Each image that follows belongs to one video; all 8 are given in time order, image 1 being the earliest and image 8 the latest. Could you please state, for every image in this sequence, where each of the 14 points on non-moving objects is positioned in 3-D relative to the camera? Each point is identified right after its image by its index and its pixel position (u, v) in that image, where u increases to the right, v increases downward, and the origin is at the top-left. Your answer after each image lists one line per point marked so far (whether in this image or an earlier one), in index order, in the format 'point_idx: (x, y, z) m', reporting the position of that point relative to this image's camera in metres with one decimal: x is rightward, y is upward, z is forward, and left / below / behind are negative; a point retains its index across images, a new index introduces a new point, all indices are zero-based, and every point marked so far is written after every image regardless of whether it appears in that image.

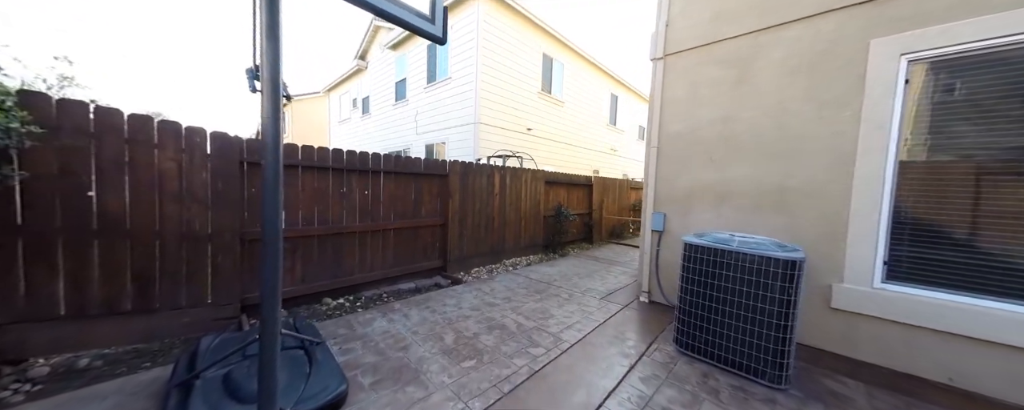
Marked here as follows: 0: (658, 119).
0: (+1.7, +1.0, +3.5) m
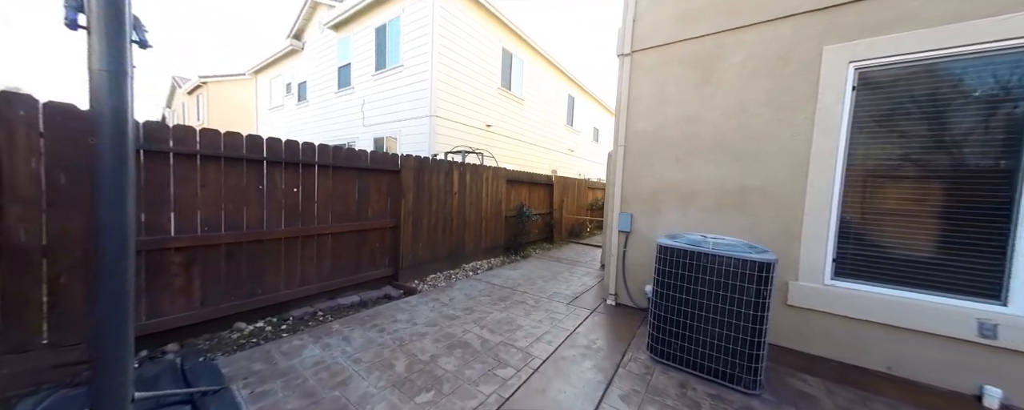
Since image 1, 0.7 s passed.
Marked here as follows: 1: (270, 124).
0: (+1.3, +1.0, +3.4) m
1: (-8.9, +3.0, +11.1) m
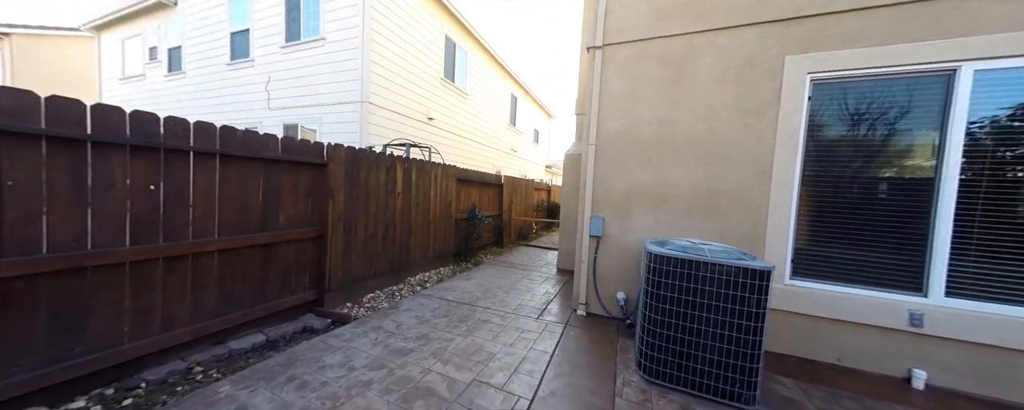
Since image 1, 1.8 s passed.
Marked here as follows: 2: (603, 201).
0: (+0.9, +1.0, +3.2) m
1: (-10.8, +3.0, +8.4) m
2: (+1.0, 0.0, +3.2) m
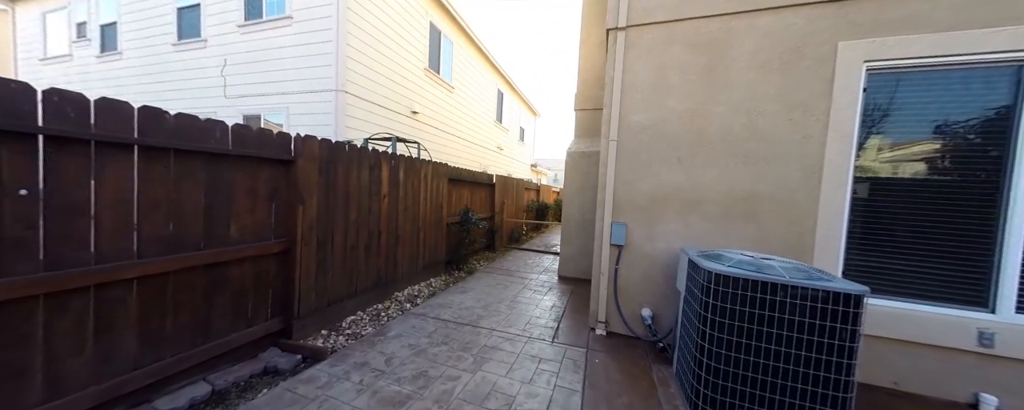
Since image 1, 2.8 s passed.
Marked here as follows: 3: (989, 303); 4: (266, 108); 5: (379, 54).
0: (+1.0, +0.9, +2.8) m
1: (-11.1, +2.9, +7.1) m
2: (+1.1, 0.0, +2.8) m
3: (+3.3, -0.7, +2.1) m
4: (-4.4, +1.7, +5.4) m
5: (-2.5, +2.8, +5.6) m
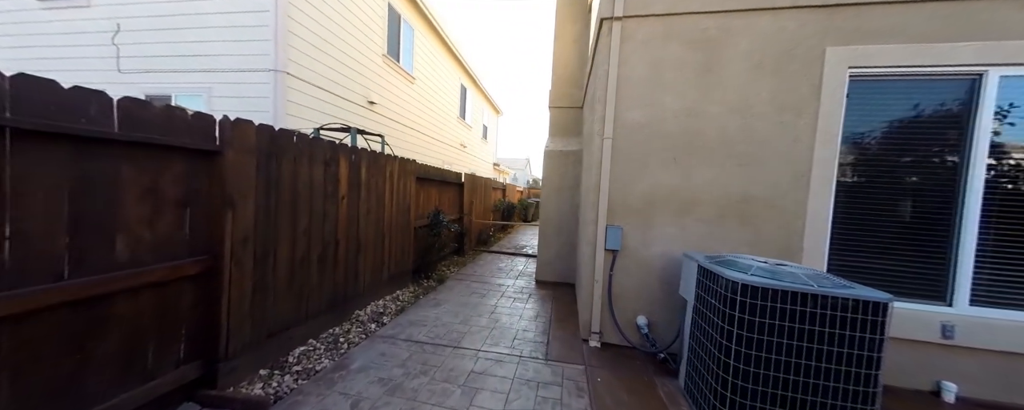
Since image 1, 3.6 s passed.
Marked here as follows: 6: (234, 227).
0: (+0.9, +0.9, +2.6) m
1: (-11.7, +2.8, +5.1) m
2: (+0.9, 0.0, +2.6) m
3: (+3.3, -0.7, +2.3) m
4: (-4.8, +1.7, +4.4) m
5: (-3.0, +2.8, +4.8) m
6: (-1.7, -0.1, +1.8) m
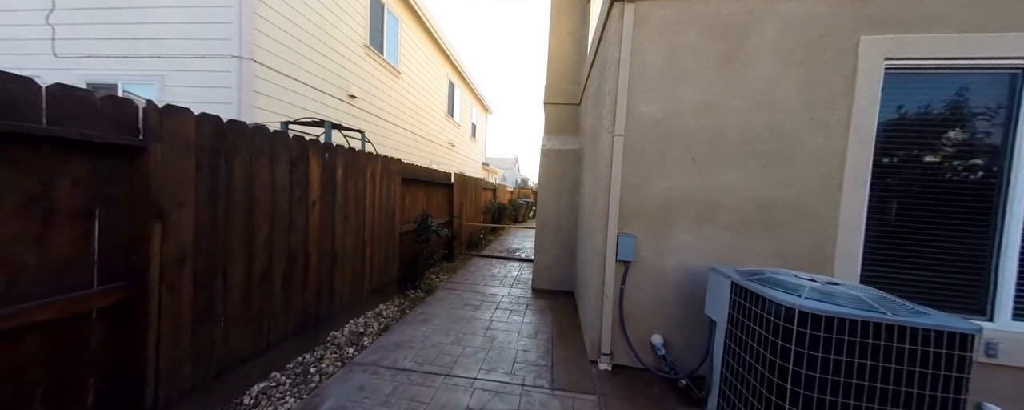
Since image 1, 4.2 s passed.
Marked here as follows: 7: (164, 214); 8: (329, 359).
0: (+0.9, +0.9, +2.3) m
1: (-11.8, +2.8, +4.3) m
2: (+0.9, -0.1, +2.4) m
3: (+3.3, -0.7, +2.1) m
4: (-4.9, +1.7, +3.9) m
5: (-3.1, +2.7, +4.4) m
6: (-1.7, -0.2, +1.5) m
7: (-1.7, 0.0, +1.4) m
8: (-1.4, -1.2, +2.4) m
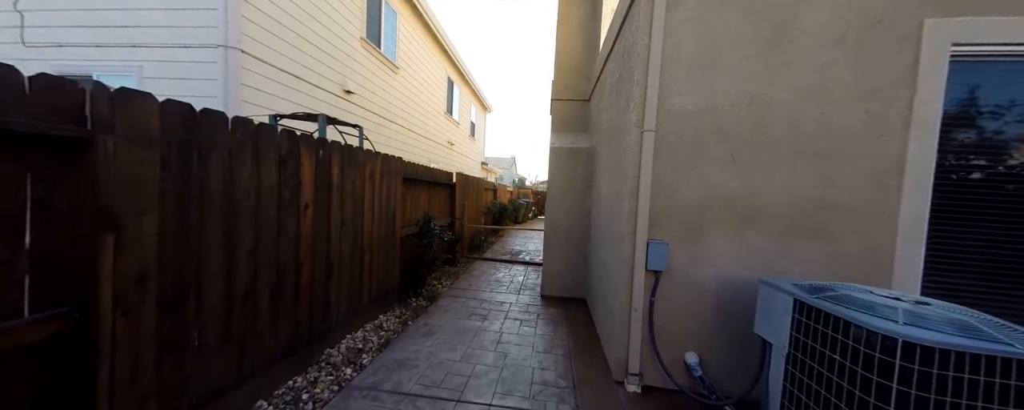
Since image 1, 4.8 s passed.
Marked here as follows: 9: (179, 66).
0: (+1.0, +0.8, +2.1) m
1: (-11.7, +2.8, +3.9) m
2: (+1.1, -0.1, +2.1) m
3: (+3.5, -0.8, +1.9) m
4: (-4.8, +1.6, +3.6) m
5: (-3.0, +2.7, +4.1) m
6: (-1.5, -0.2, +1.2) m
7: (-1.5, -0.1, +1.2) m
8: (-1.3, -1.2, +2.1) m
9: (-3.9, +1.6, +3.5) m
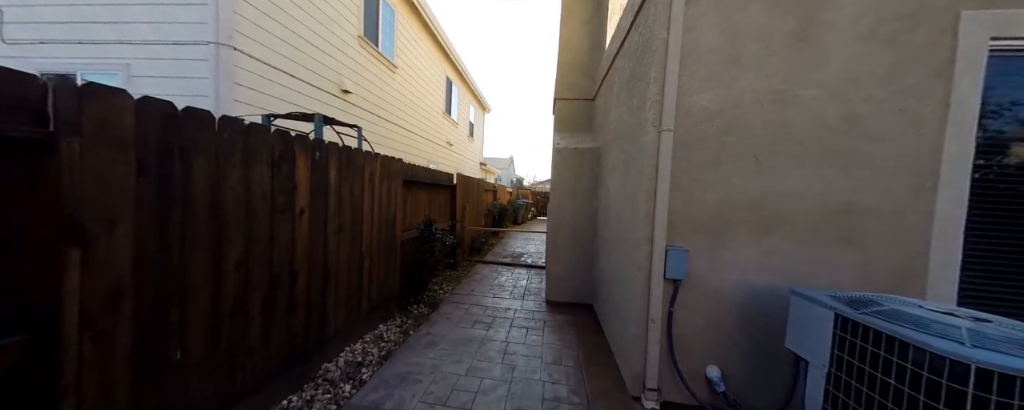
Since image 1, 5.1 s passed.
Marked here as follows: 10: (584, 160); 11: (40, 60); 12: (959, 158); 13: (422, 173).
0: (+1.0, +0.8, +2.0) m
1: (-11.7, +2.7, +3.7) m
2: (+1.1, -0.1, +2.0) m
3: (+3.5, -0.8, +1.8) m
4: (-4.8, +1.6, +3.4) m
5: (-2.9, +2.7, +4.0) m
6: (-1.5, -0.2, +1.0) m
7: (-1.5, -0.1, +1.0) m
8: (-1.3, -1.3, +1.9) m
9: (-3.8, +1.6, +3.3) m
10: (+1.0, +0.6, +4.0) m
11: (-5.3, +1.6, +3.4) m
12: (+2.6, +0.3, +1.8) m
13: (-1.1, +0.4, +3.7) m
